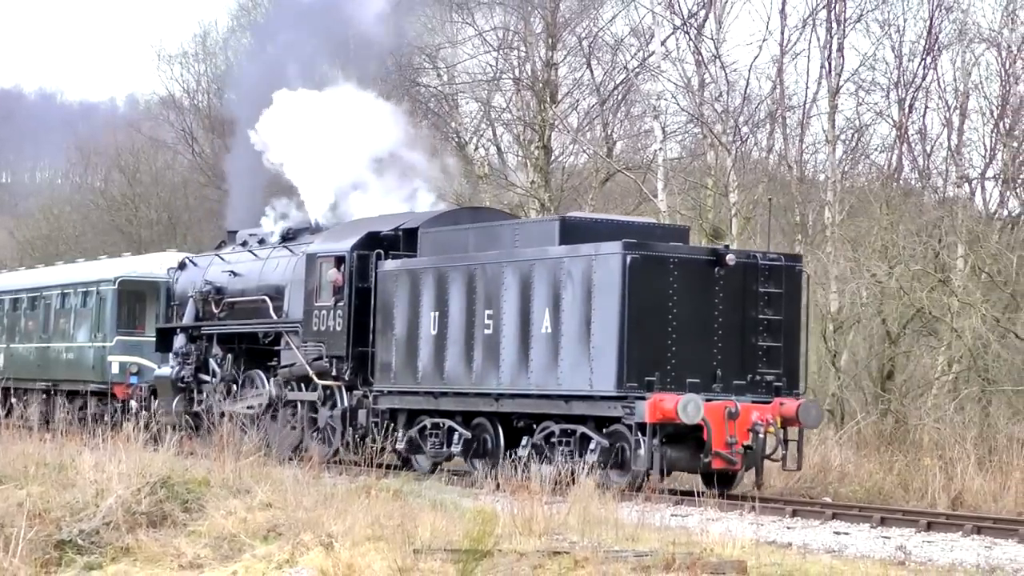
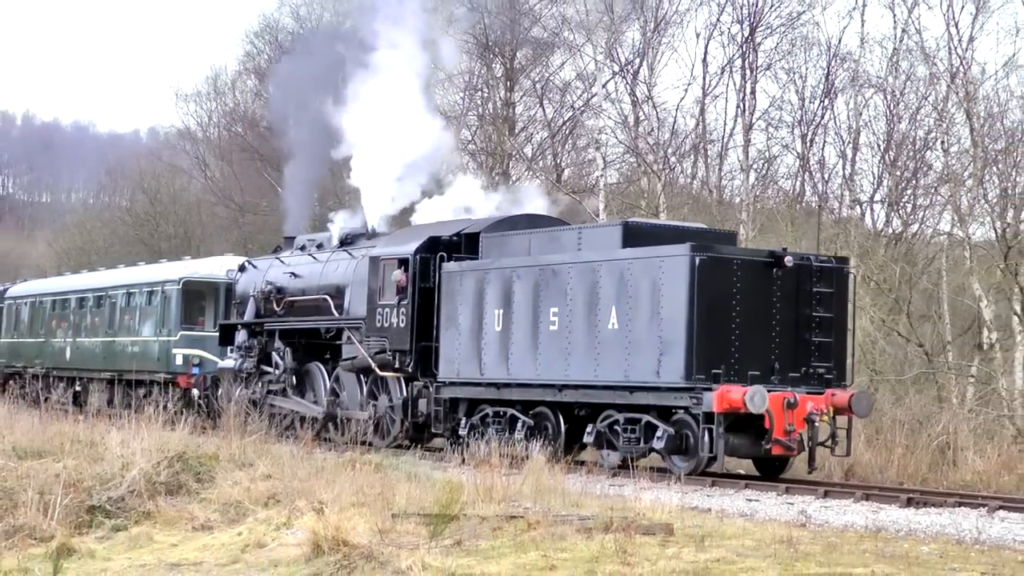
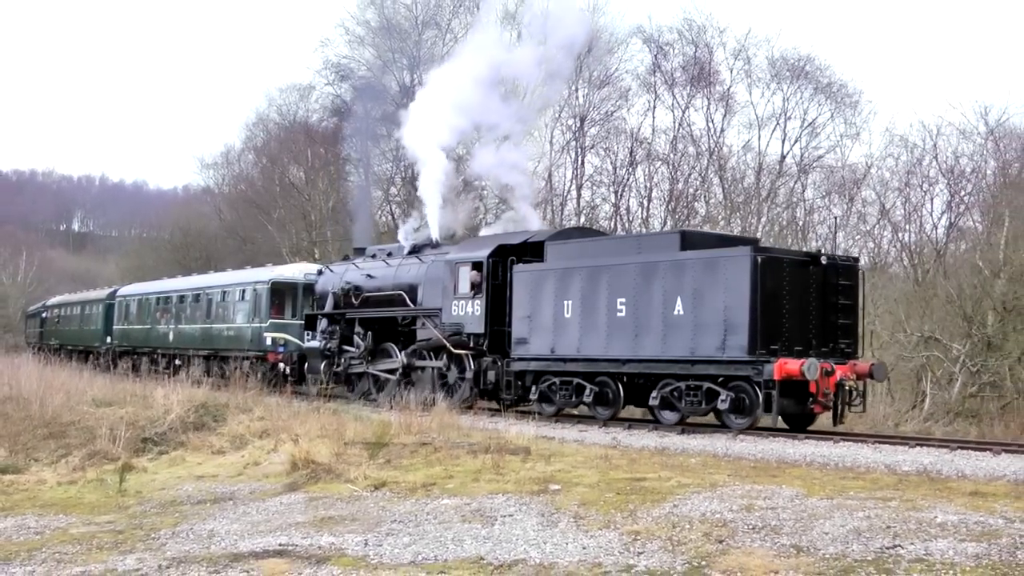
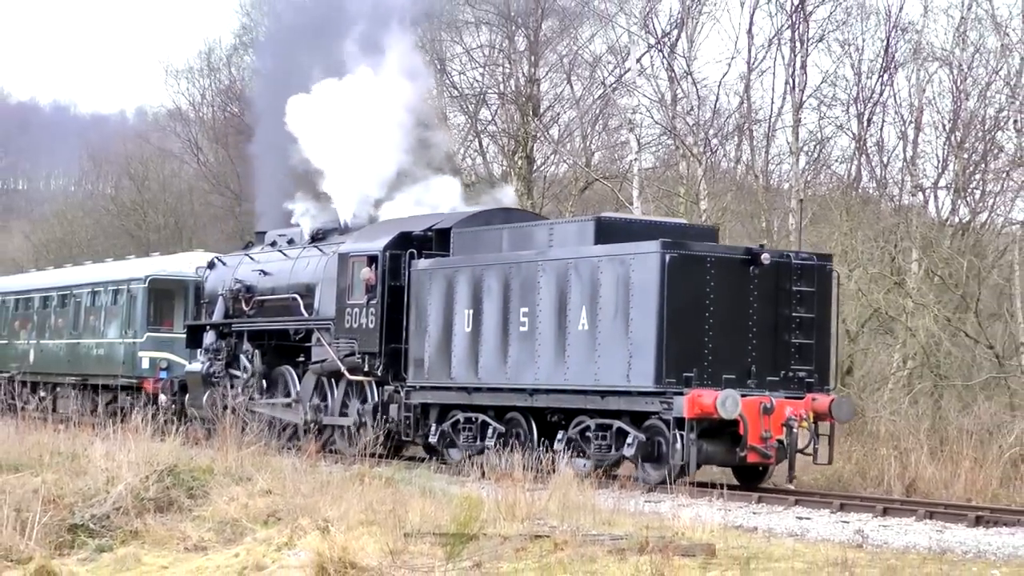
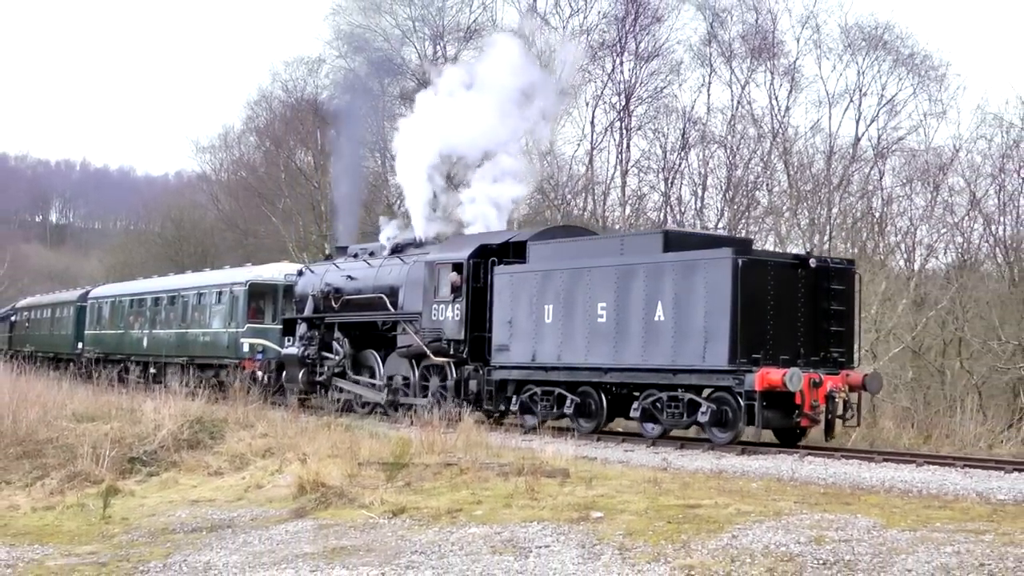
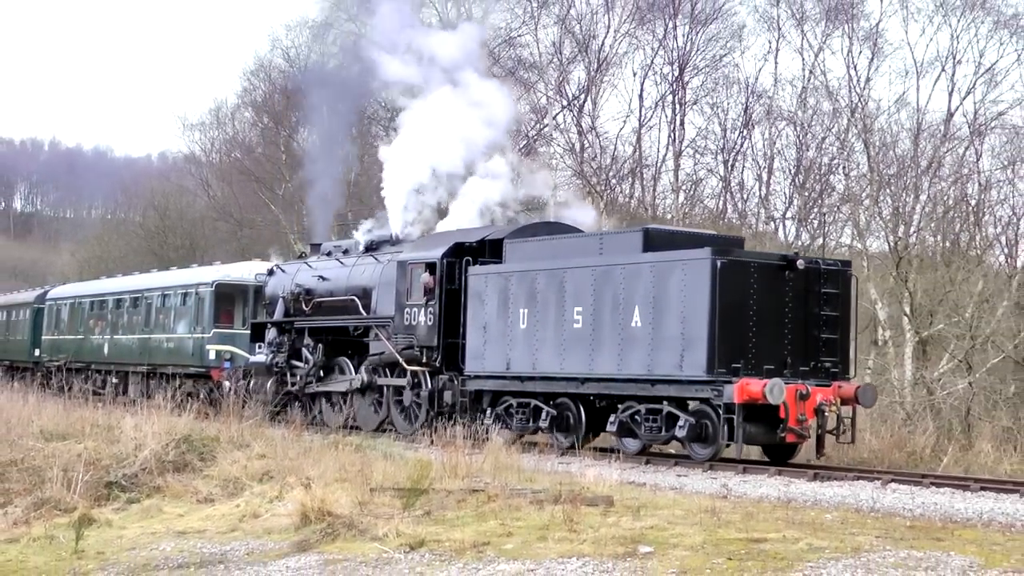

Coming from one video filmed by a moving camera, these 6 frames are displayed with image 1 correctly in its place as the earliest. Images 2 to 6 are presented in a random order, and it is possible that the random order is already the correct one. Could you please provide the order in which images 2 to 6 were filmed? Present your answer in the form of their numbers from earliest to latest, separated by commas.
4, 2, 6, 5, 3
